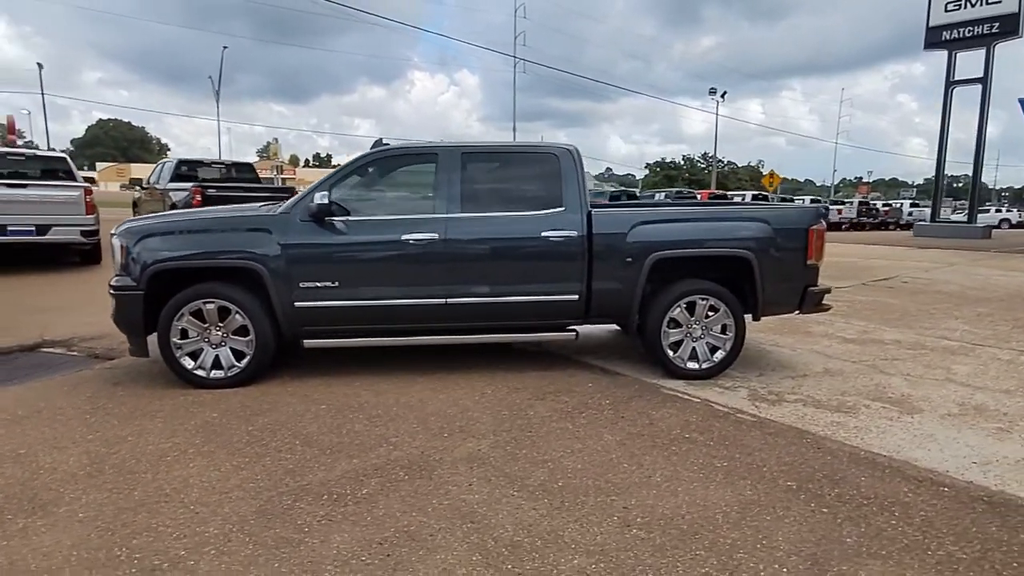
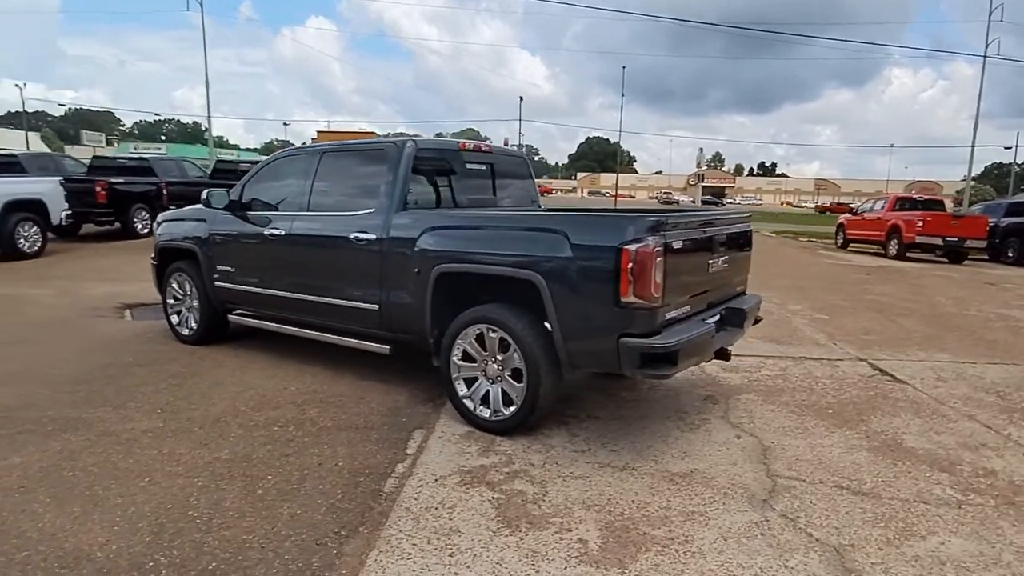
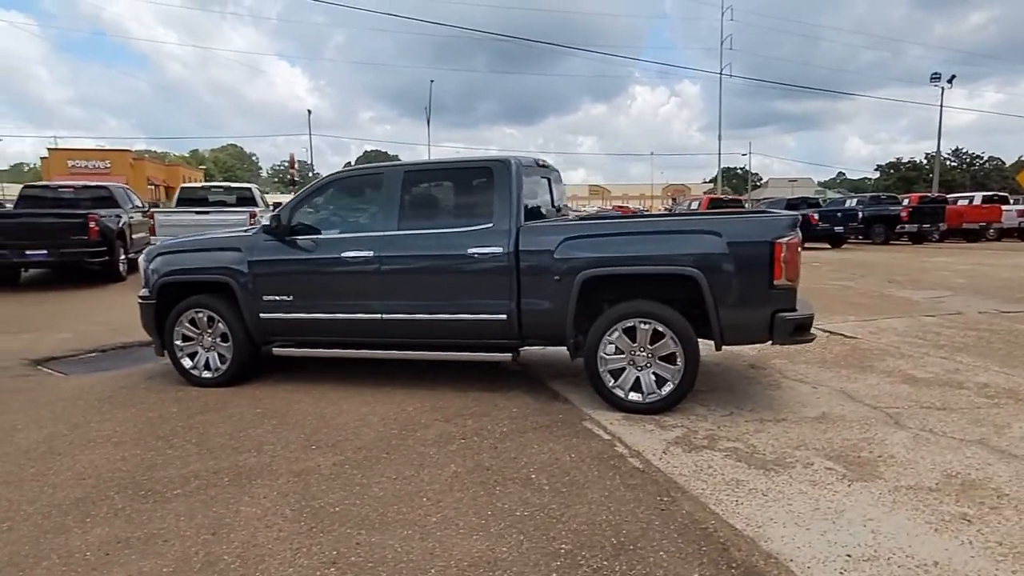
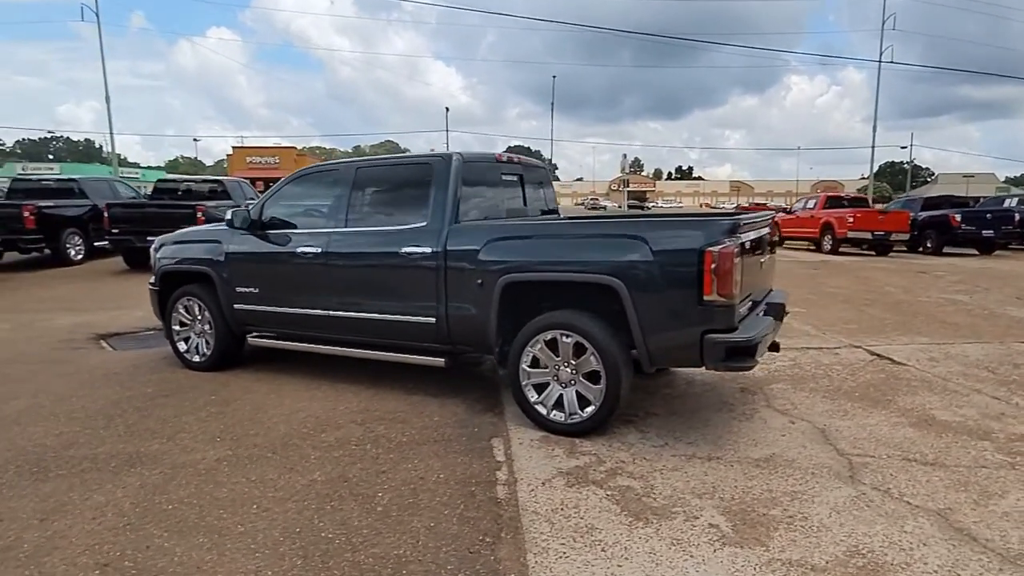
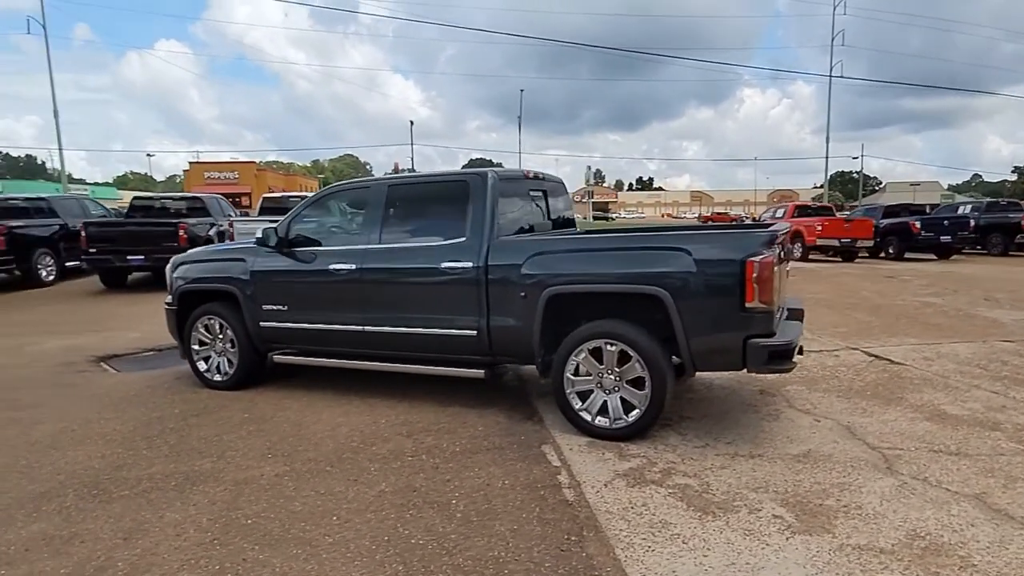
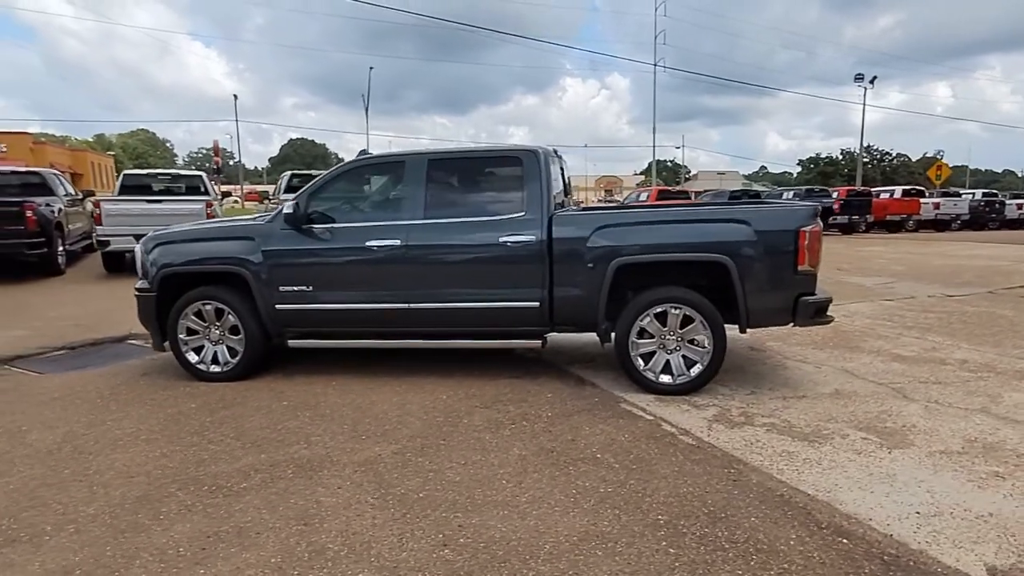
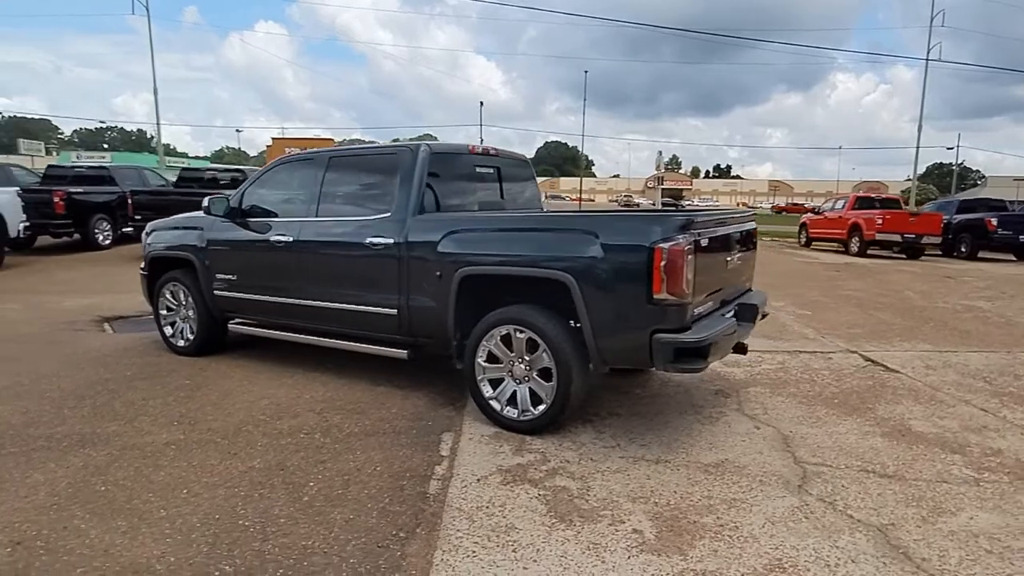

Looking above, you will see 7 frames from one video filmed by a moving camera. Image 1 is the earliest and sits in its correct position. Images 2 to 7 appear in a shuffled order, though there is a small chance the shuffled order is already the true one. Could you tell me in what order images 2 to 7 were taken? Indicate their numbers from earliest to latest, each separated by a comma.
6, 3, 5, 4, 7, 2
